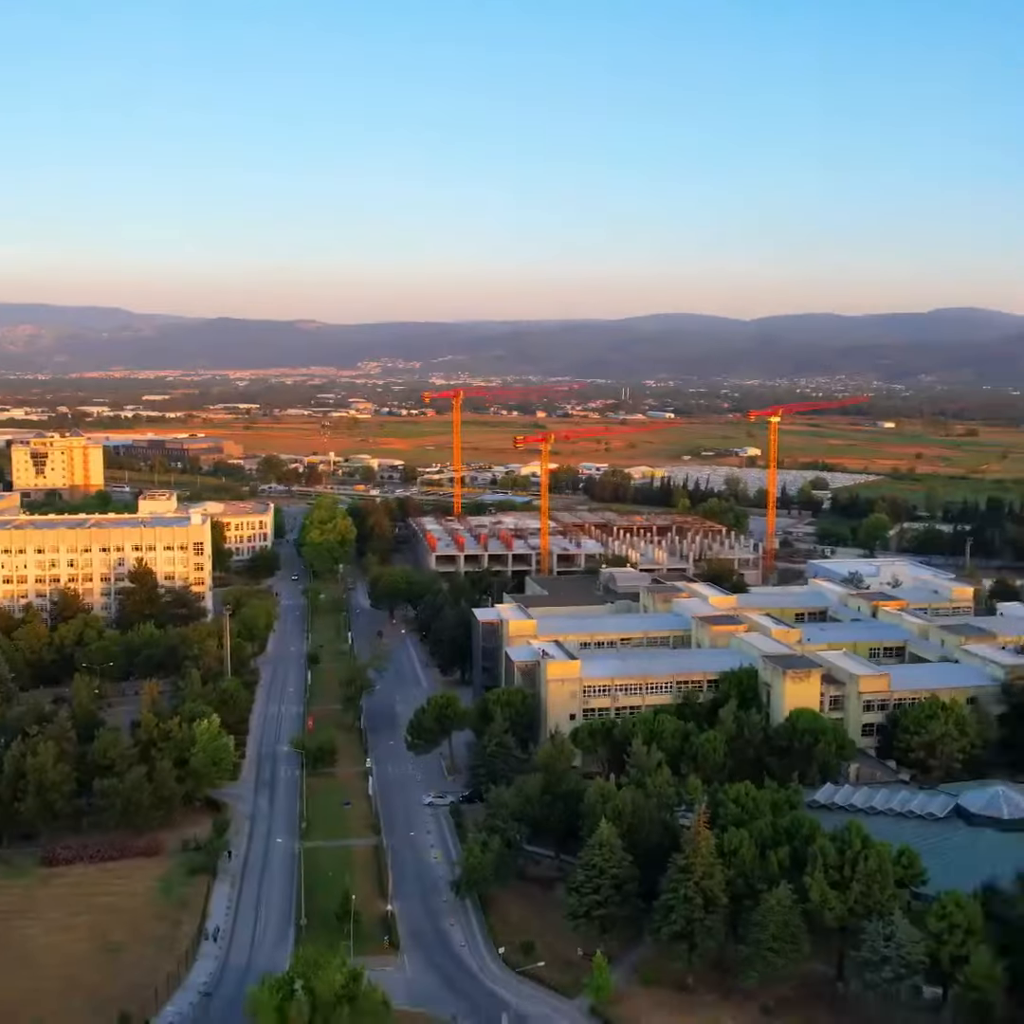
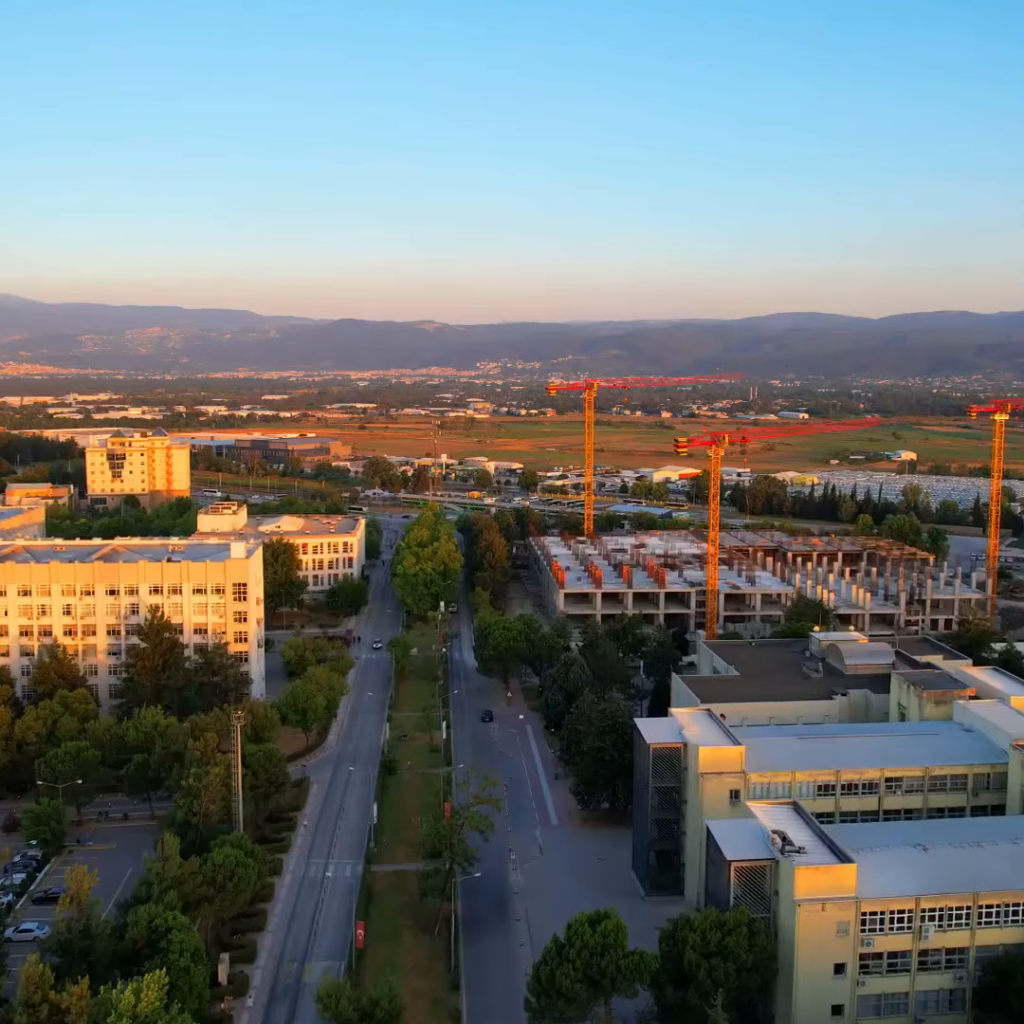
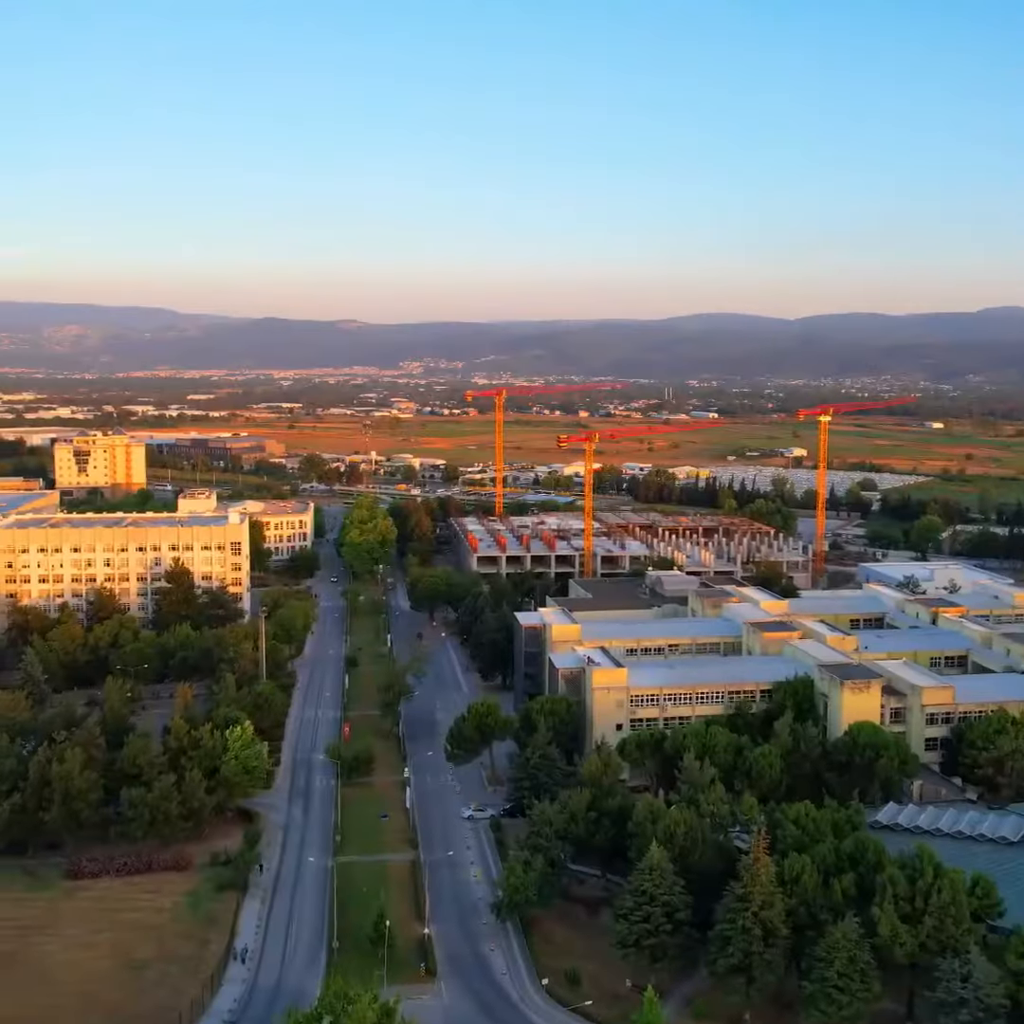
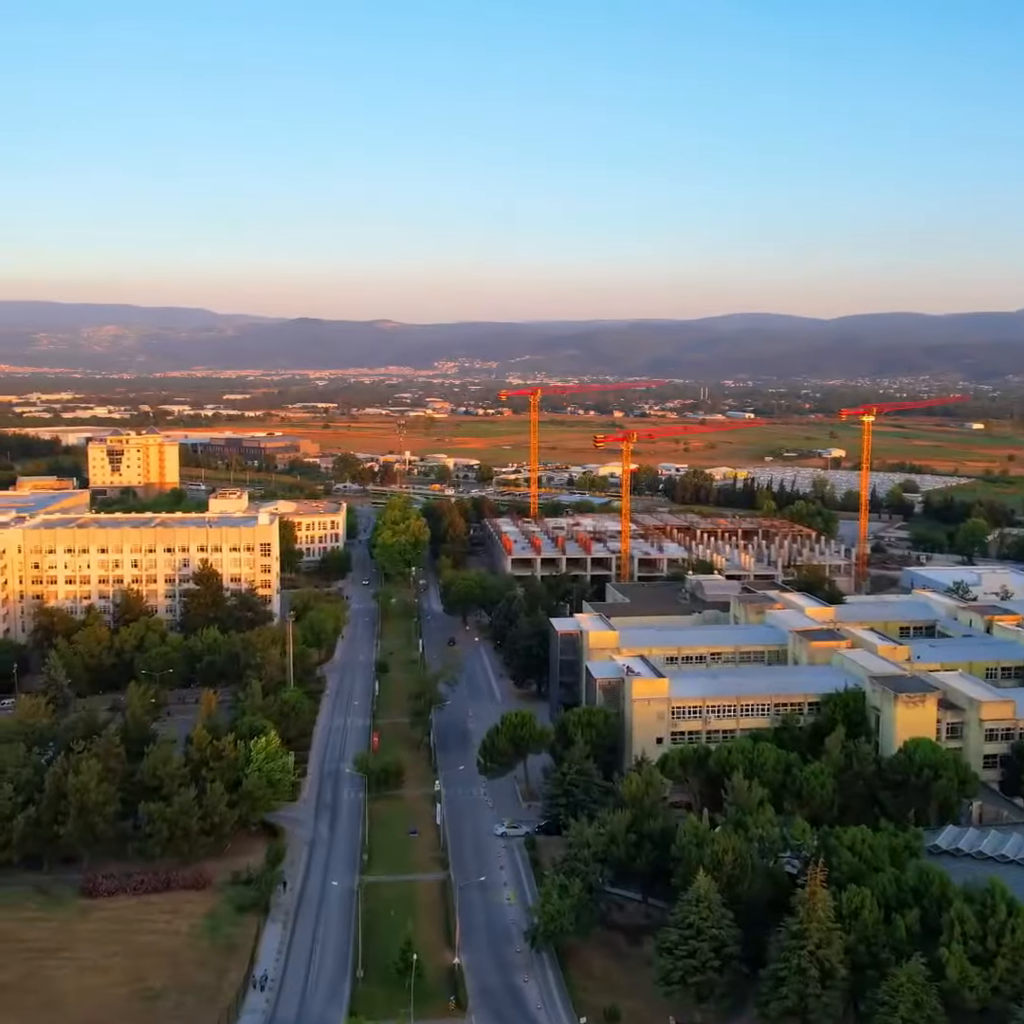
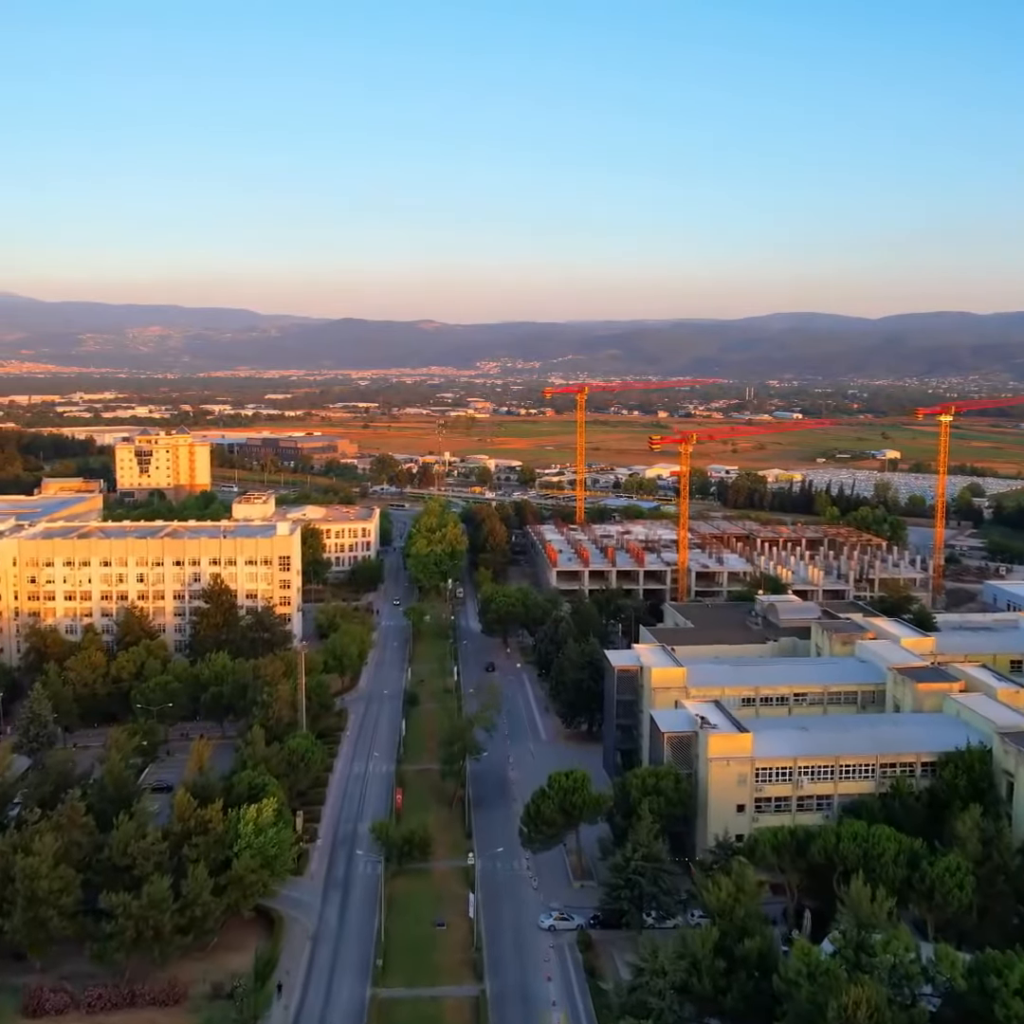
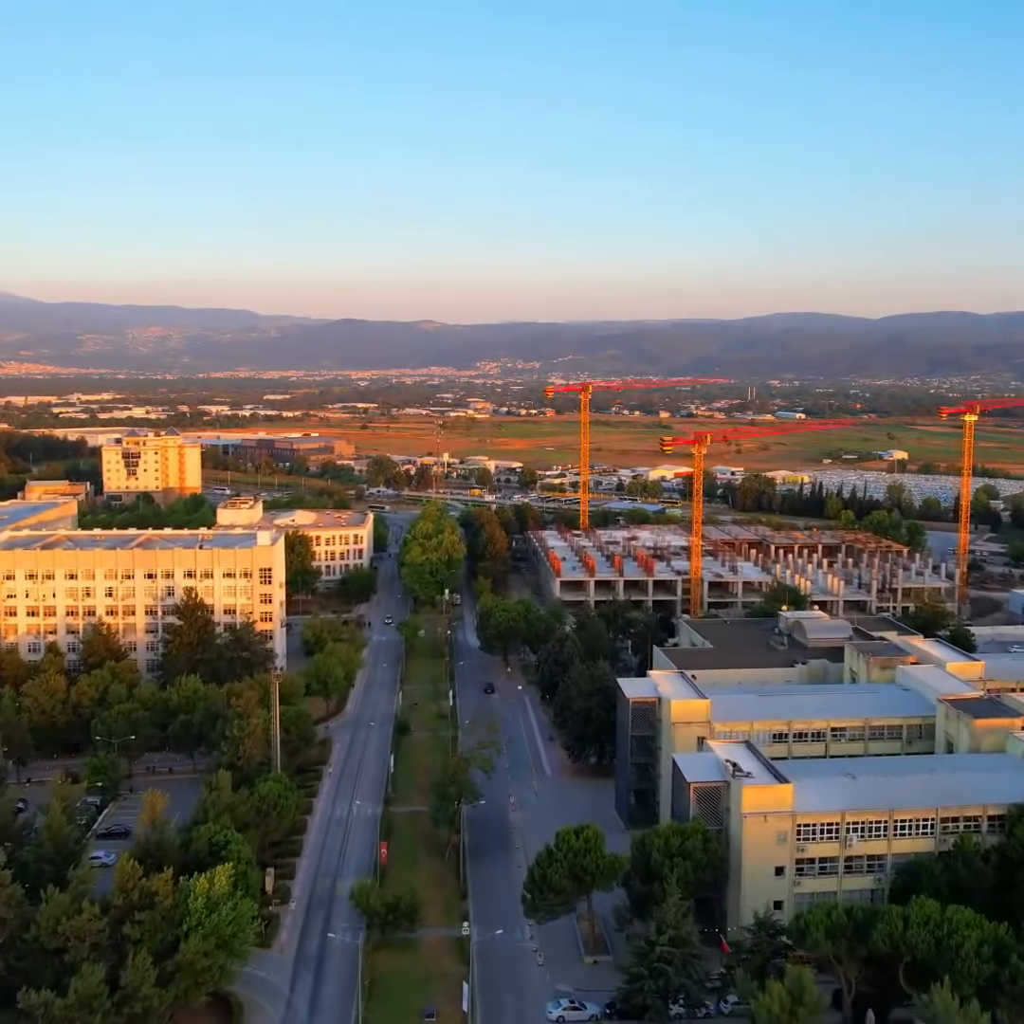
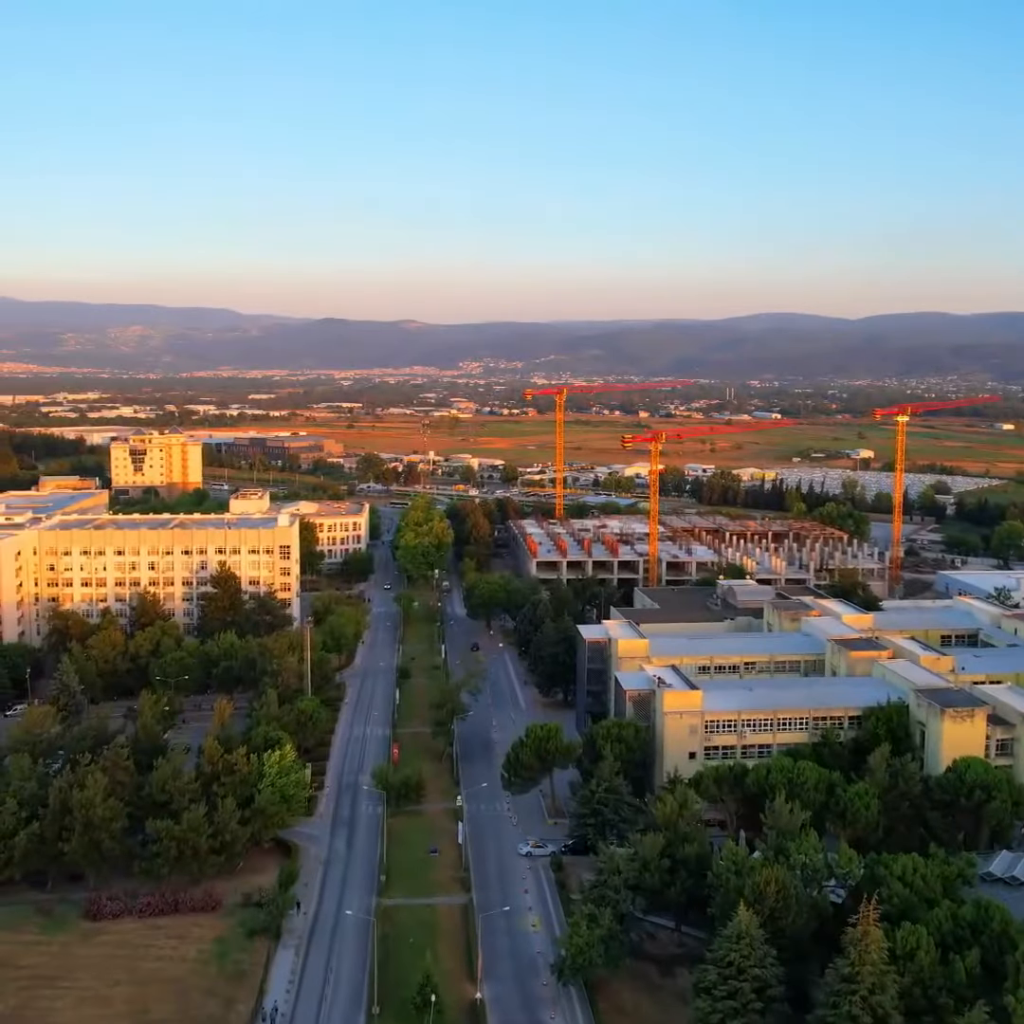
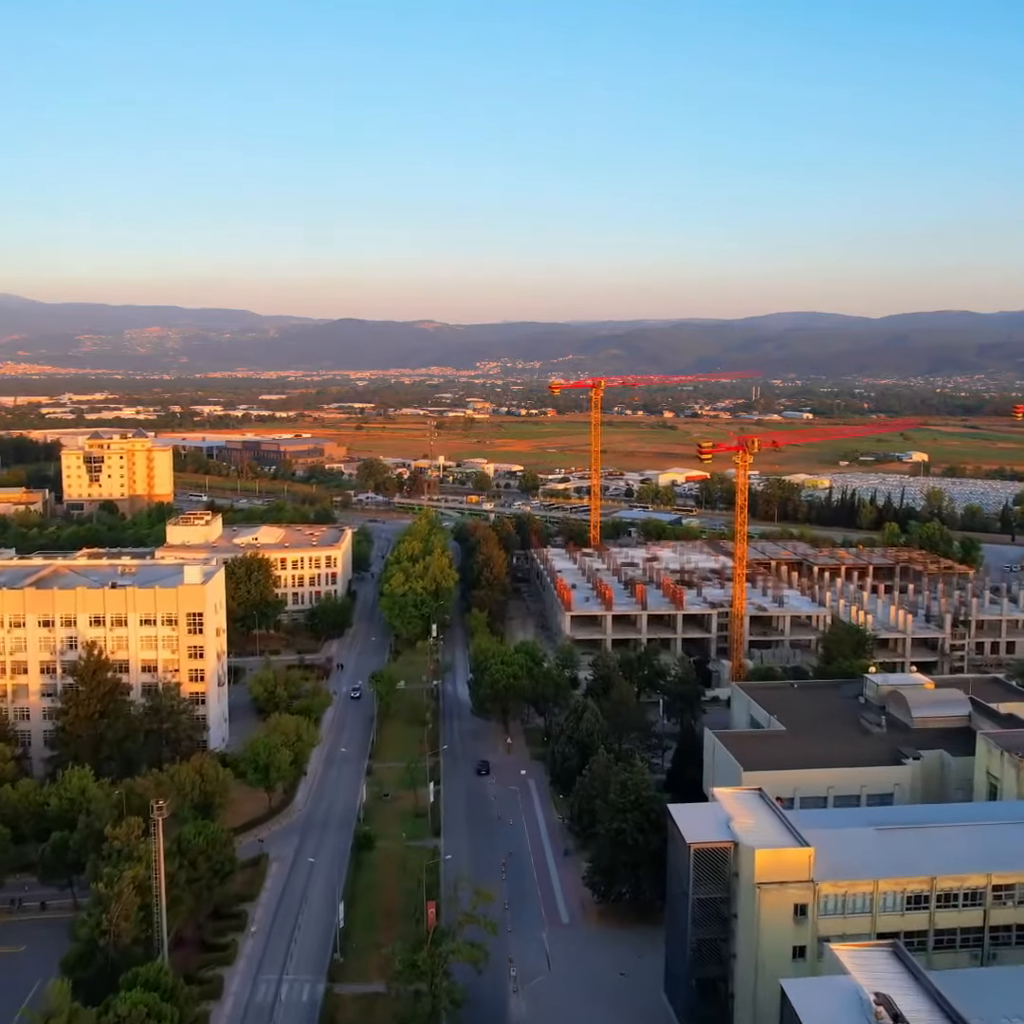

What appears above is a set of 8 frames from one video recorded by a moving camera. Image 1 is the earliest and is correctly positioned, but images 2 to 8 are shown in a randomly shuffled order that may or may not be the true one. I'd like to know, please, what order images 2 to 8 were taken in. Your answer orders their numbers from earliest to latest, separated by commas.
3, 4, 7, 5, 6, 2, 8
